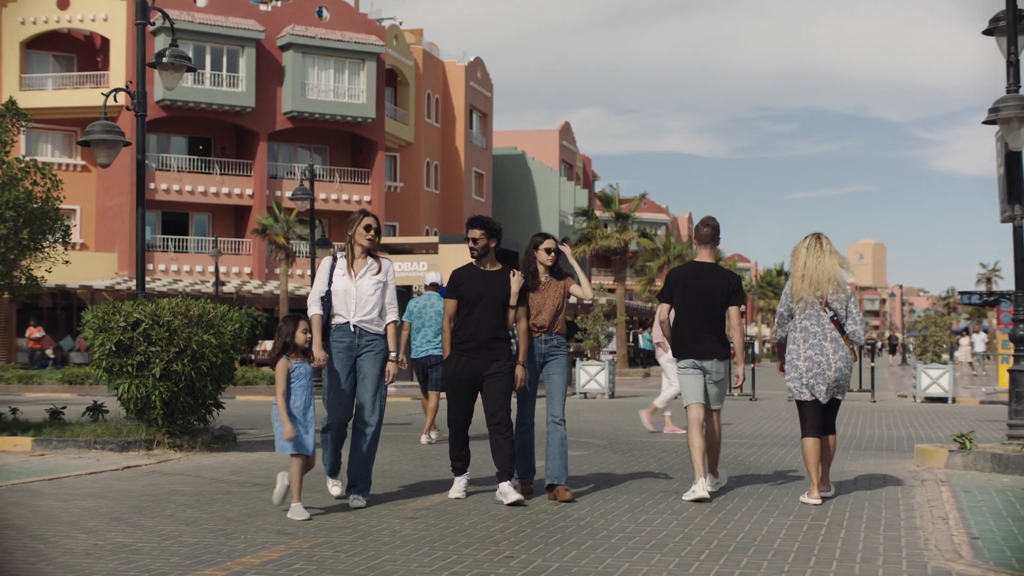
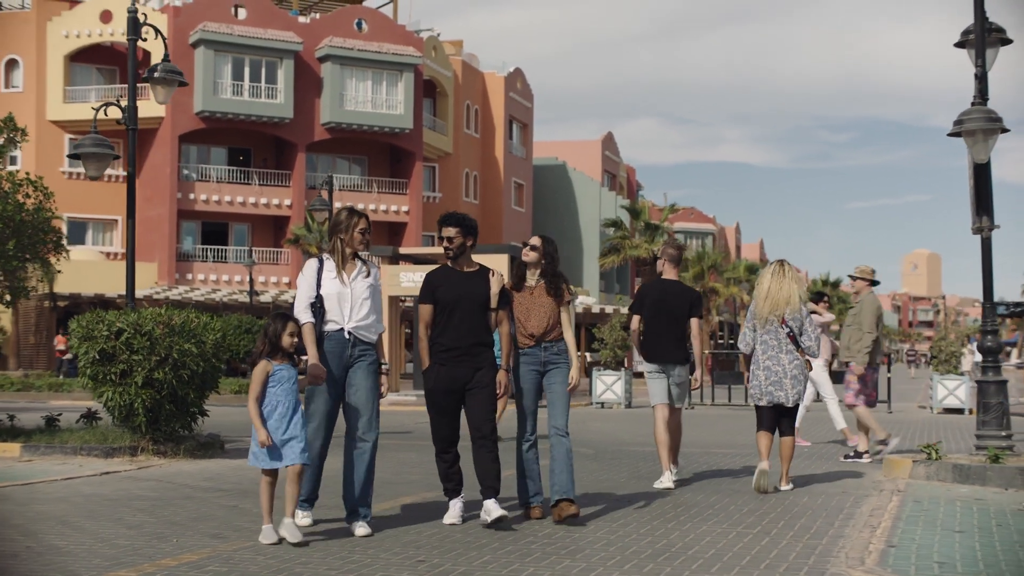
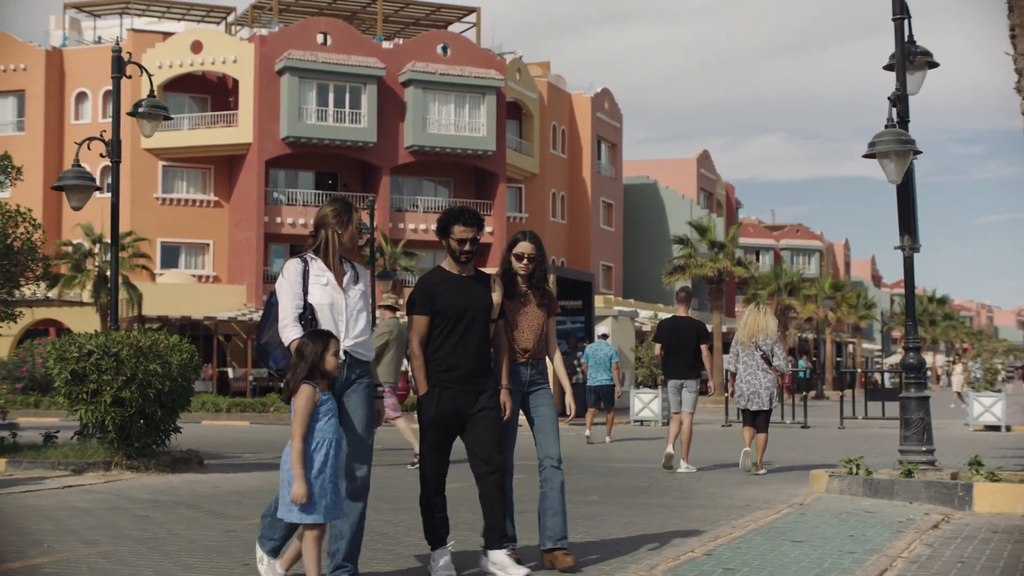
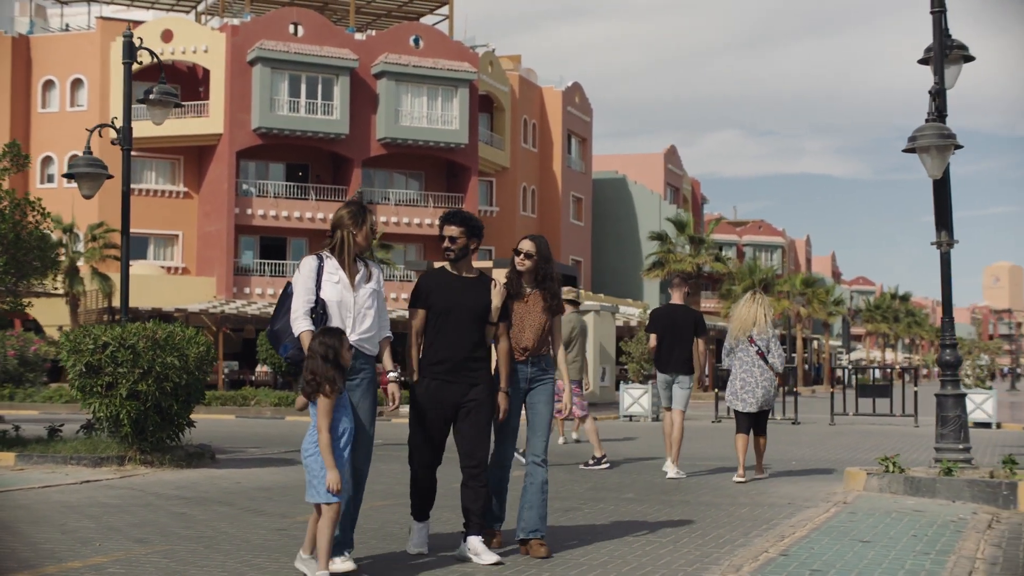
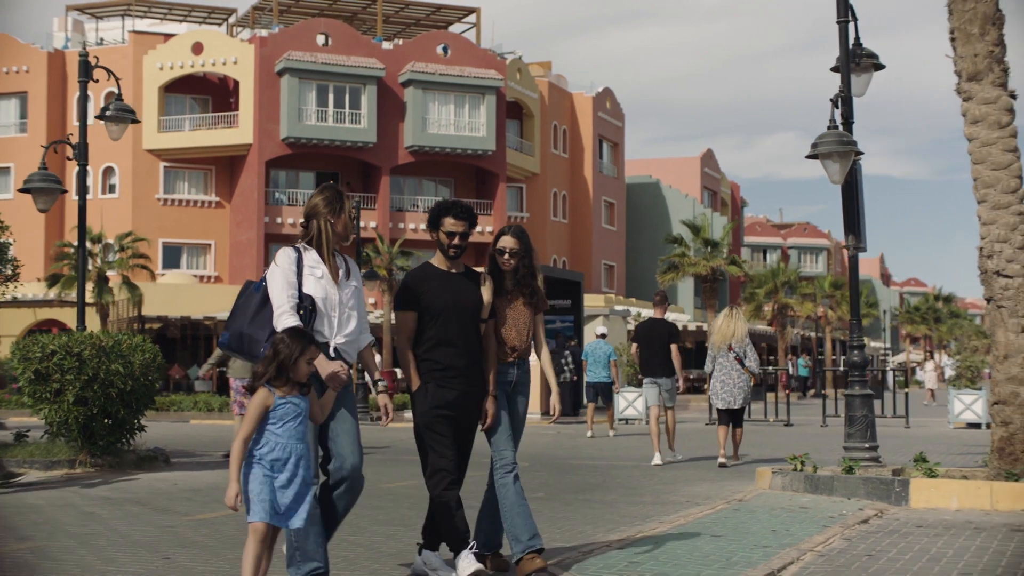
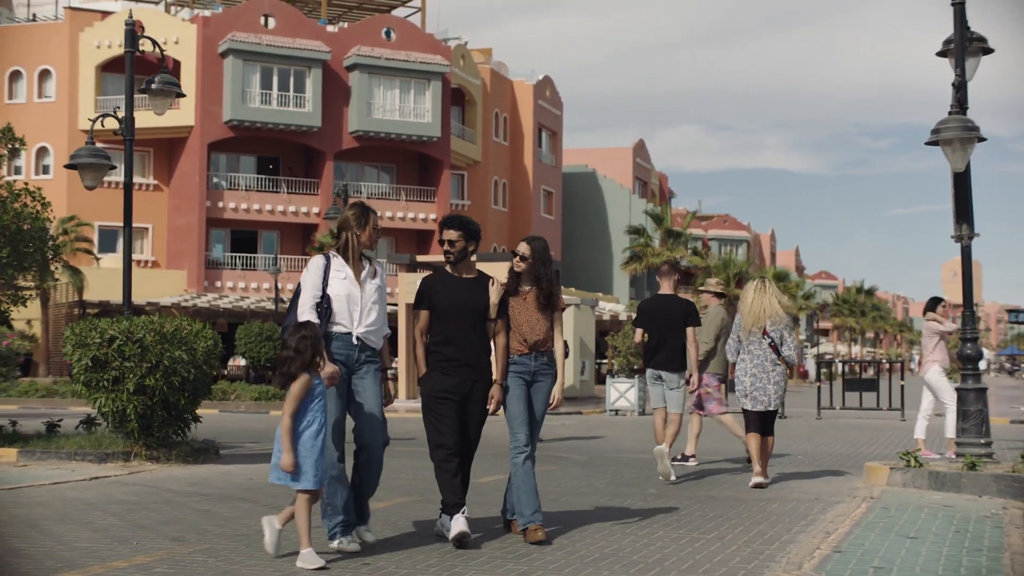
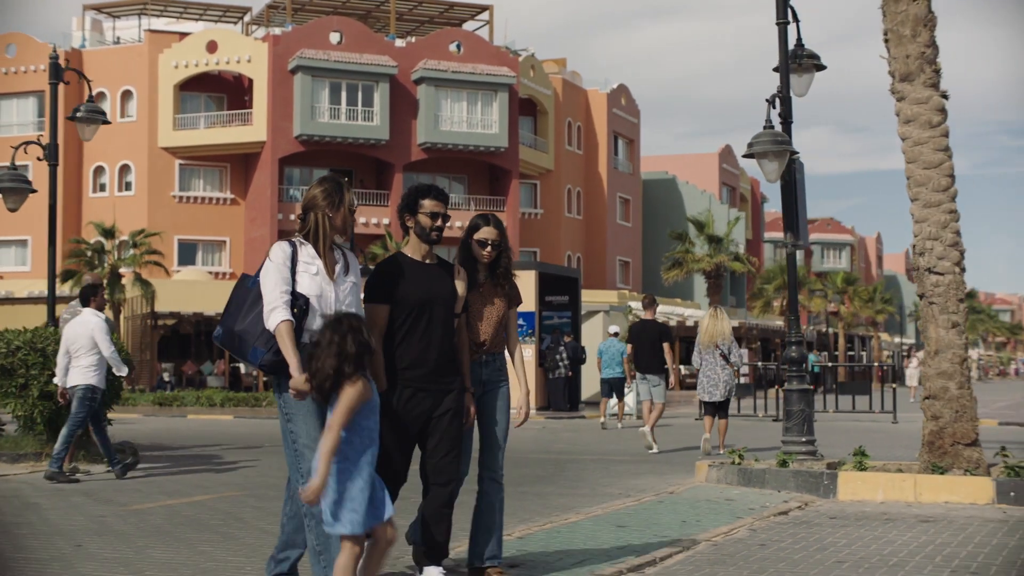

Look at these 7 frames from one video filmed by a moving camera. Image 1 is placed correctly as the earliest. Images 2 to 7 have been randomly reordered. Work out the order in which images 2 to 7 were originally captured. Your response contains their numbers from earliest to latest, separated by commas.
2, 6, 4, 3, 5, 7
